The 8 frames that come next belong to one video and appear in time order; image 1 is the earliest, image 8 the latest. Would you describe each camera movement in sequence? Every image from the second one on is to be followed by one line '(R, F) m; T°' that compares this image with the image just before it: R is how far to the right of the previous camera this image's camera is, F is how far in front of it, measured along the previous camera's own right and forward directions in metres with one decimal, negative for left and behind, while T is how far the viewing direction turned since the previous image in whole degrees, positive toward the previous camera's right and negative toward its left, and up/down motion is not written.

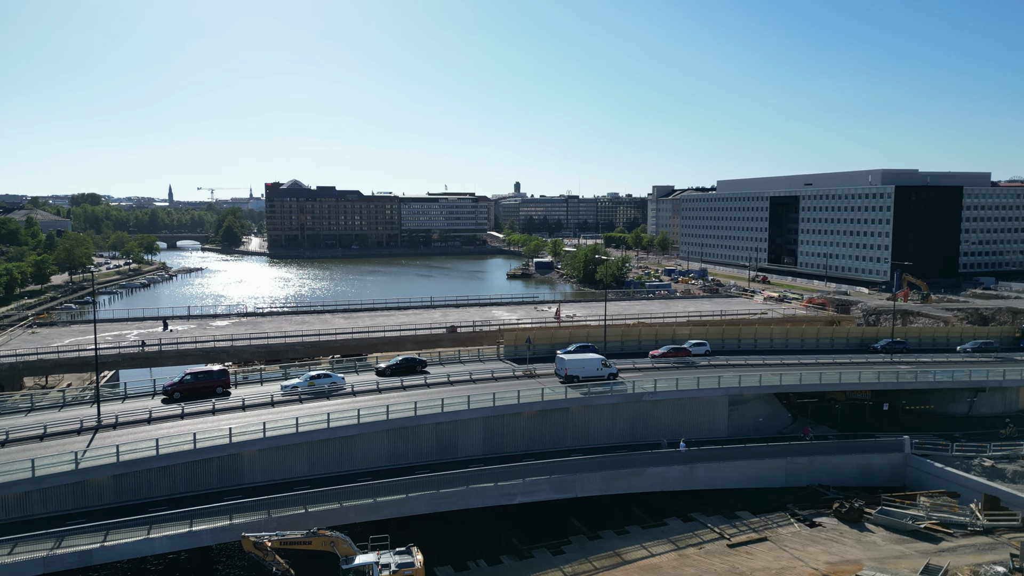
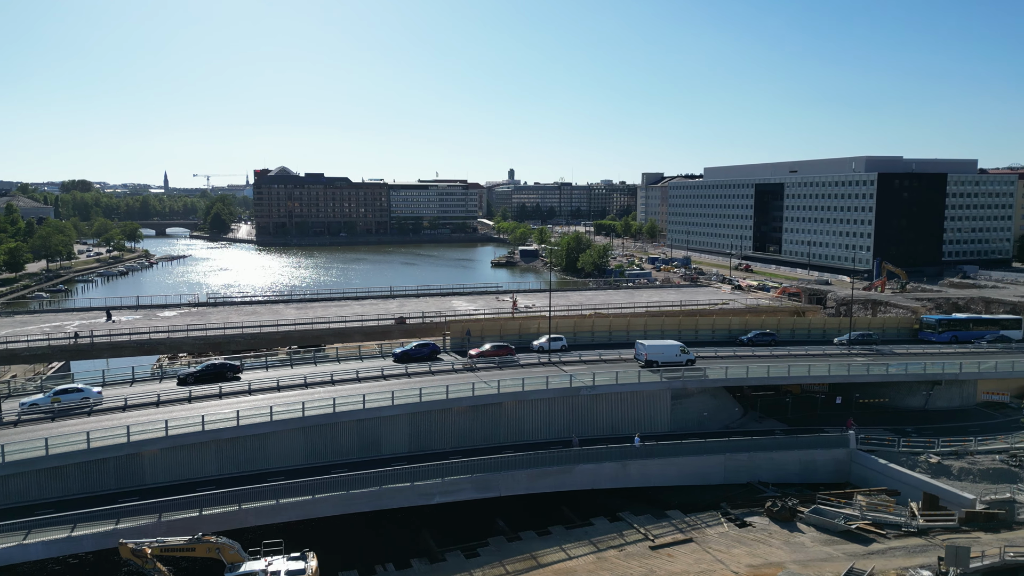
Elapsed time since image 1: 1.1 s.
(+3.0, +1.1) m; 0°
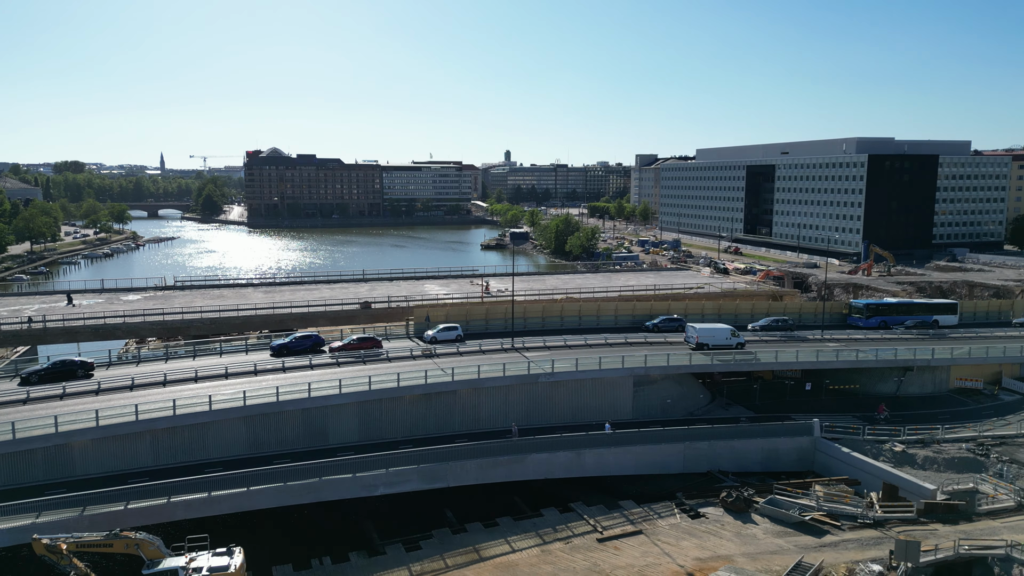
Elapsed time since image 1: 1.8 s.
(+1.9, +0.9) m; 0°
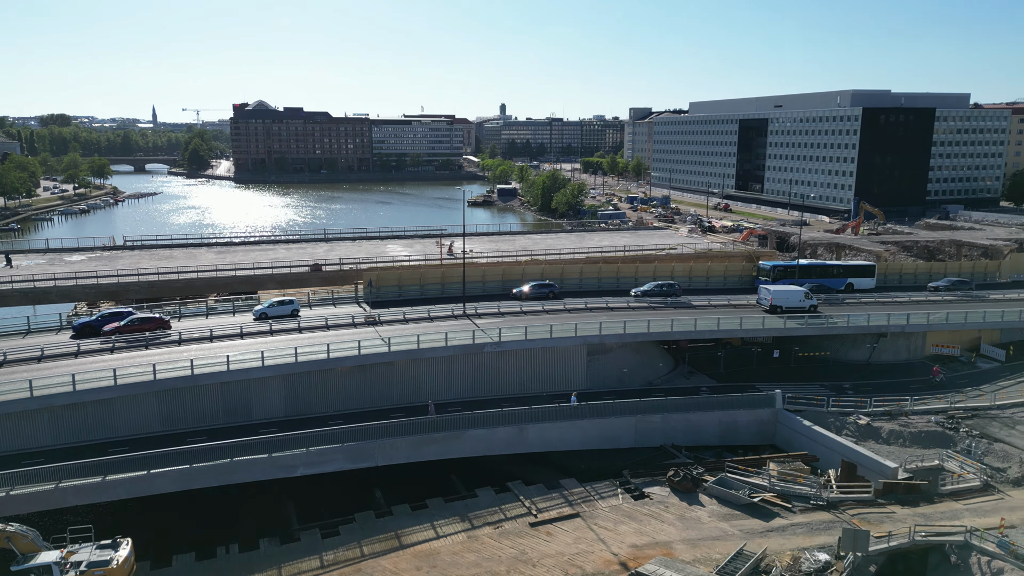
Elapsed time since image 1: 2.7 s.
(+2.4, +2.2) m; 0°
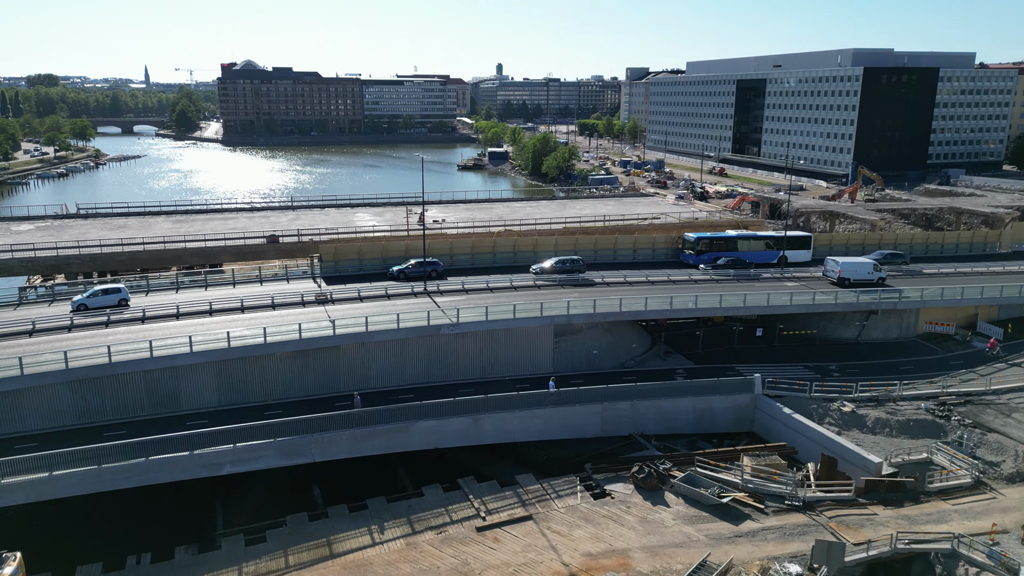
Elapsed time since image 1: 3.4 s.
(+1.6, +2.4) m; 0°
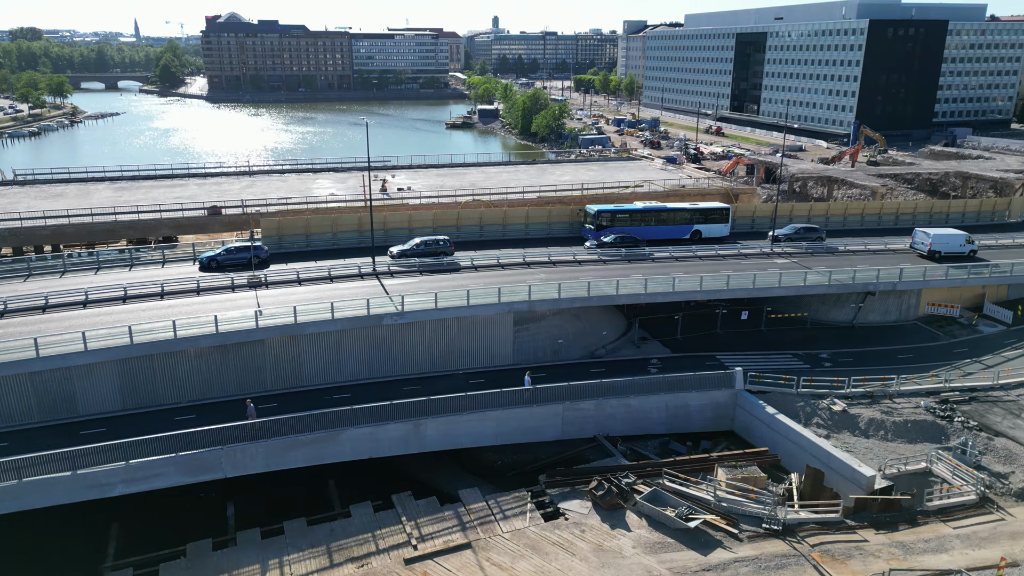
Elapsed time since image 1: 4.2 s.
(+1.7, +3.3) m; 0°
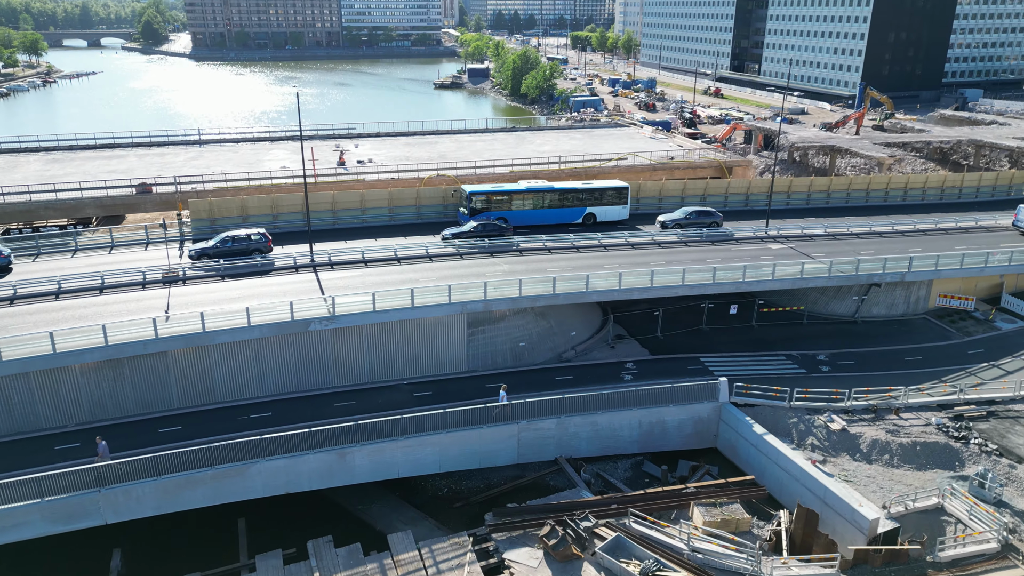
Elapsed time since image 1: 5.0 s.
(+1.5, +3.6) m; 0°
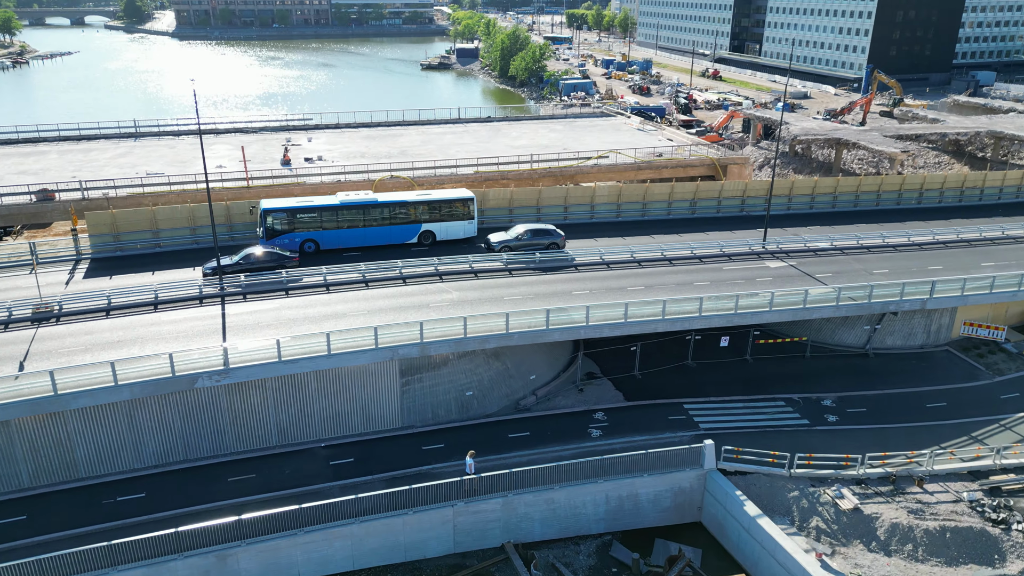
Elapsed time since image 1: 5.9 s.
(+1.6, +4.2) m; 0°
